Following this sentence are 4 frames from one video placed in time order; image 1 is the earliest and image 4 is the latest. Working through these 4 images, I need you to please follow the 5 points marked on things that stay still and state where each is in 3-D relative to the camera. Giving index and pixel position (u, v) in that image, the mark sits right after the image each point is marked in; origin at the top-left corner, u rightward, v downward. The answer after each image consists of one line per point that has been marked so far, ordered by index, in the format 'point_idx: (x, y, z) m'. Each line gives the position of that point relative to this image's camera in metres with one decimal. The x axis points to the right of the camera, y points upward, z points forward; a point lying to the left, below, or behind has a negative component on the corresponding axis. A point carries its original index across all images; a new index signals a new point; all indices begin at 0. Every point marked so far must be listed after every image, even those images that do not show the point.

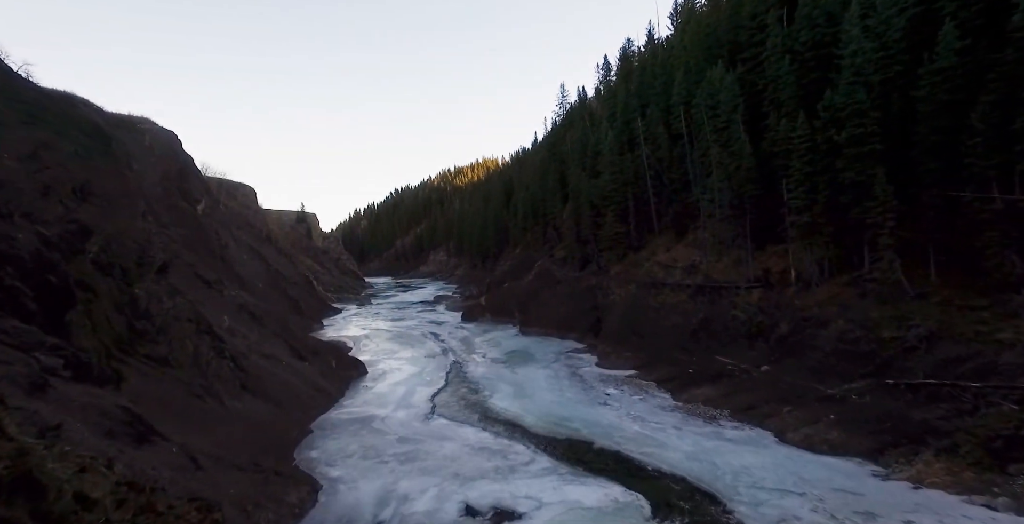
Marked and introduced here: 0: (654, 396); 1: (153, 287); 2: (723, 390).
0: (+4.5, -4.3, +18.4) m
1: (-9.5, -0.7, +15.2) m
2: (+6.4, -3.9, +17.2) m
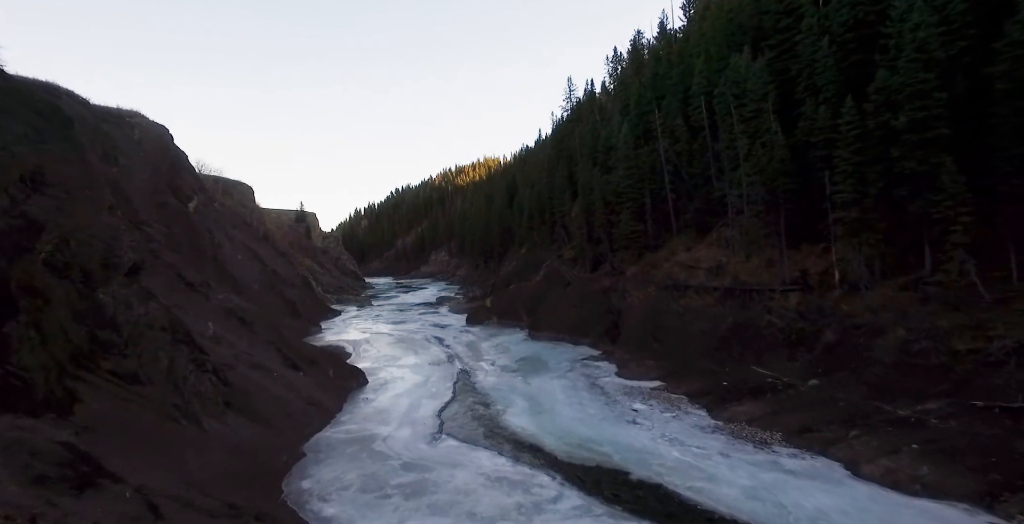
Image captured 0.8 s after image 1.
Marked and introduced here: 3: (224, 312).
0: (+5.0, -4.3, +16.4) m
1: (-9.0, -0.7, +13.2) m
2: (+6.9, -3.9, +15.2) m
3: (-10.1, -1.8, +20.0) m
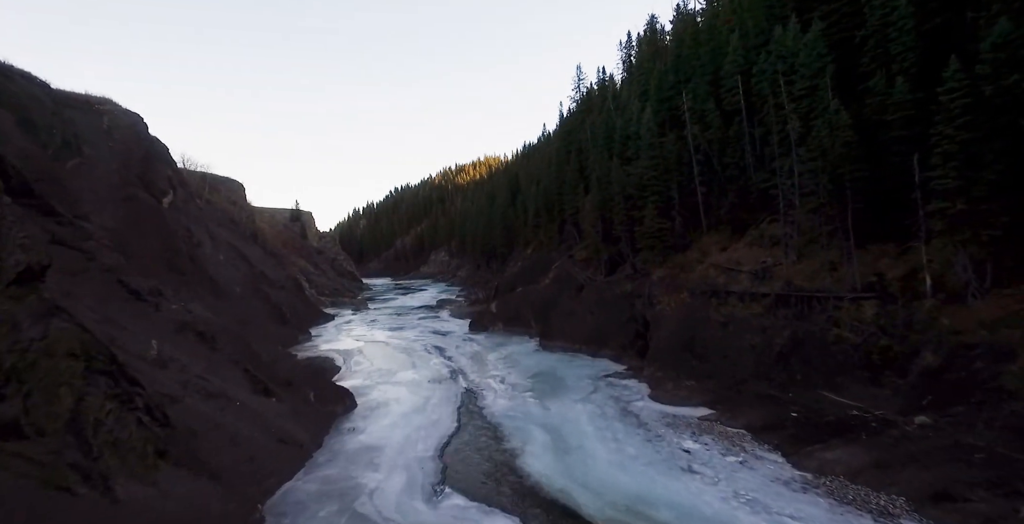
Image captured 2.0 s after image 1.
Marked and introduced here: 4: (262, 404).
0: (+5.5, -4.4, +12.8) m
1: (-8.5, -0.8, +9.7) m
2: (+7.4, -4.0, +11.7) m
3: (-9.6, -1.8, +16.4) m
4: (-7.1, -4.0, +16.2) m
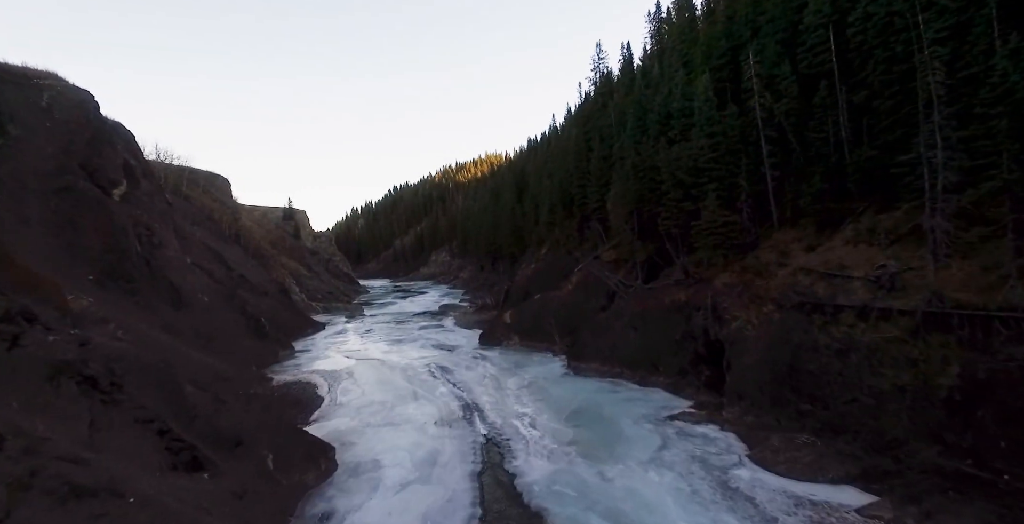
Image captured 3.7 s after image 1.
0: (+6.6, -4.5, +7.0) m
1: (-7.5, -0.9, +3.9) m
2: (+8.4, -4.1, +5.9) m
3: (-8.6, -2.0, +10.6) m
4: (-6.1, -4.2, +10.4) m
